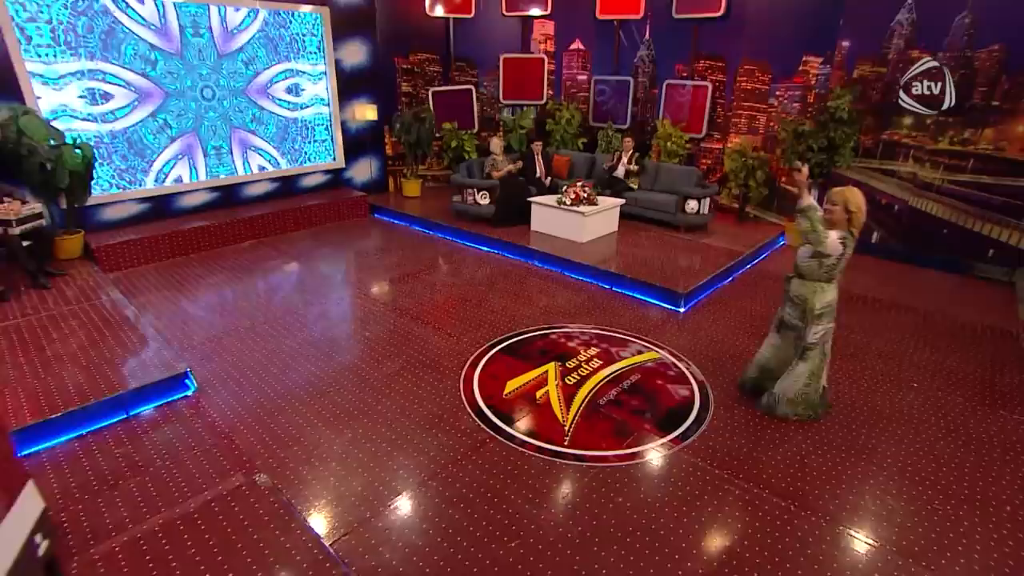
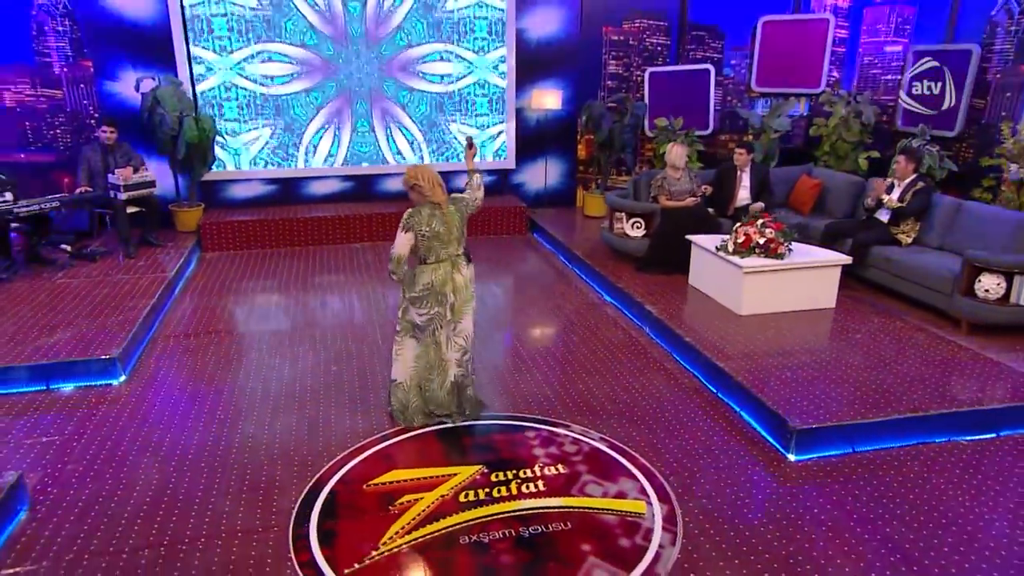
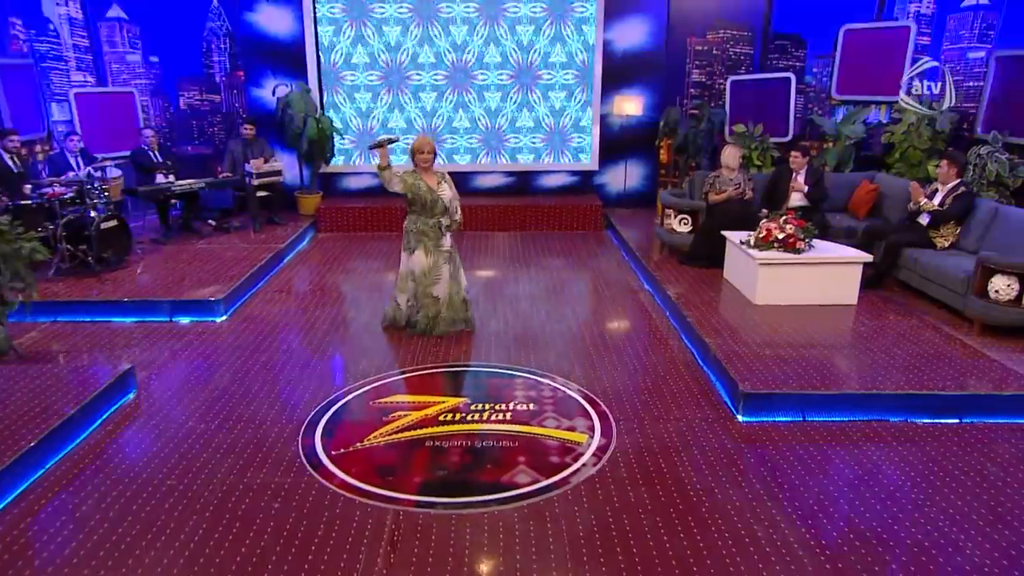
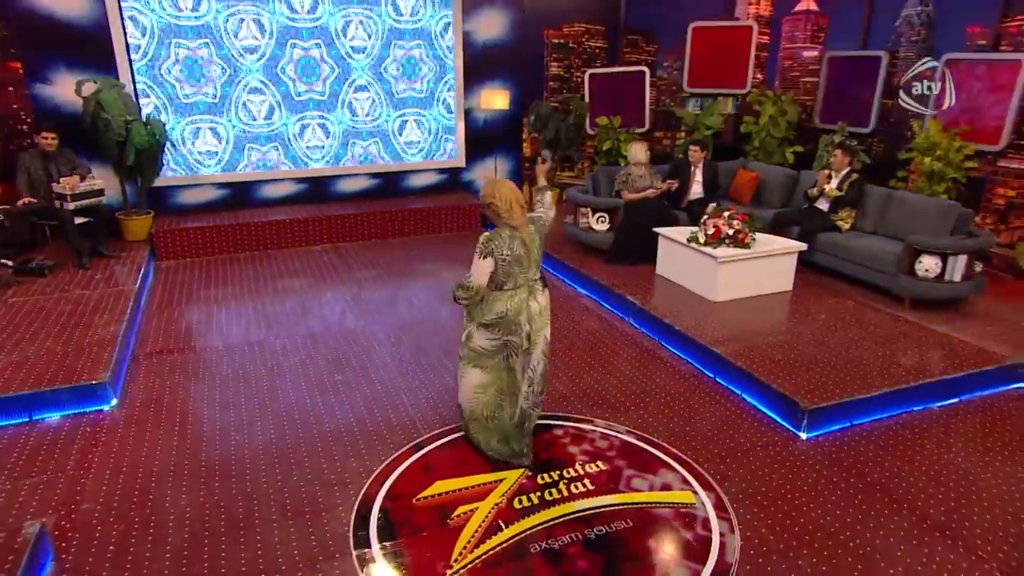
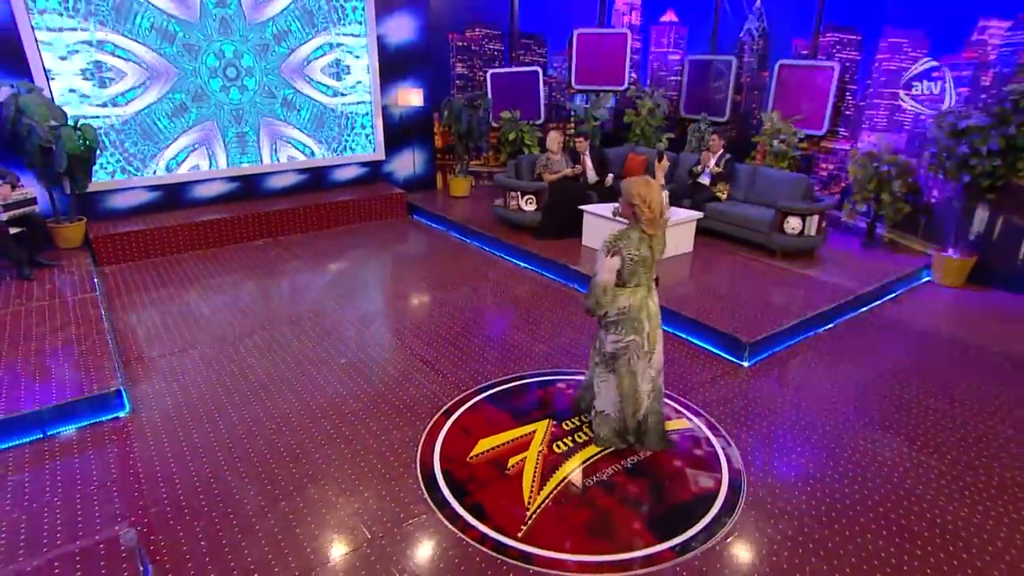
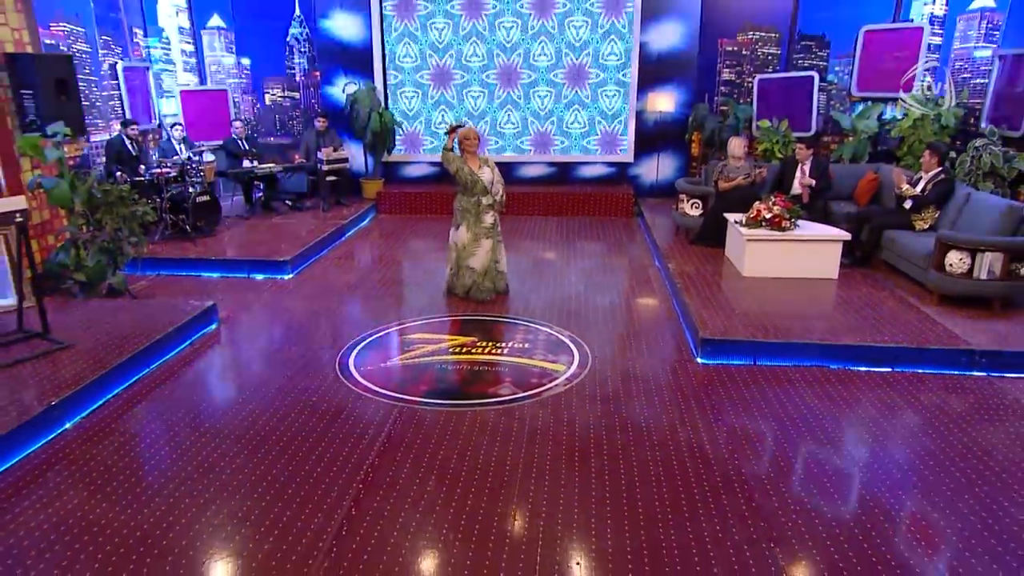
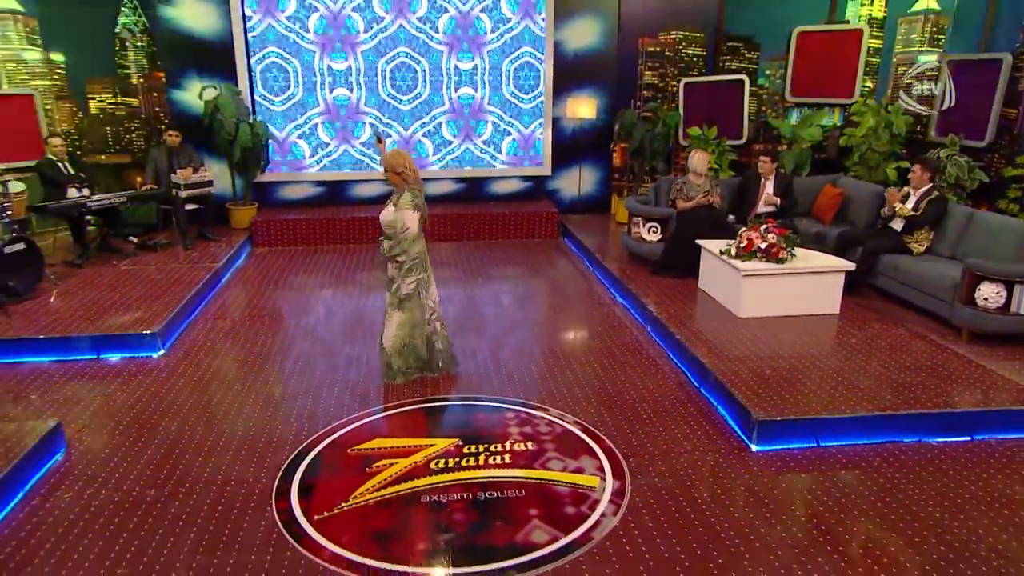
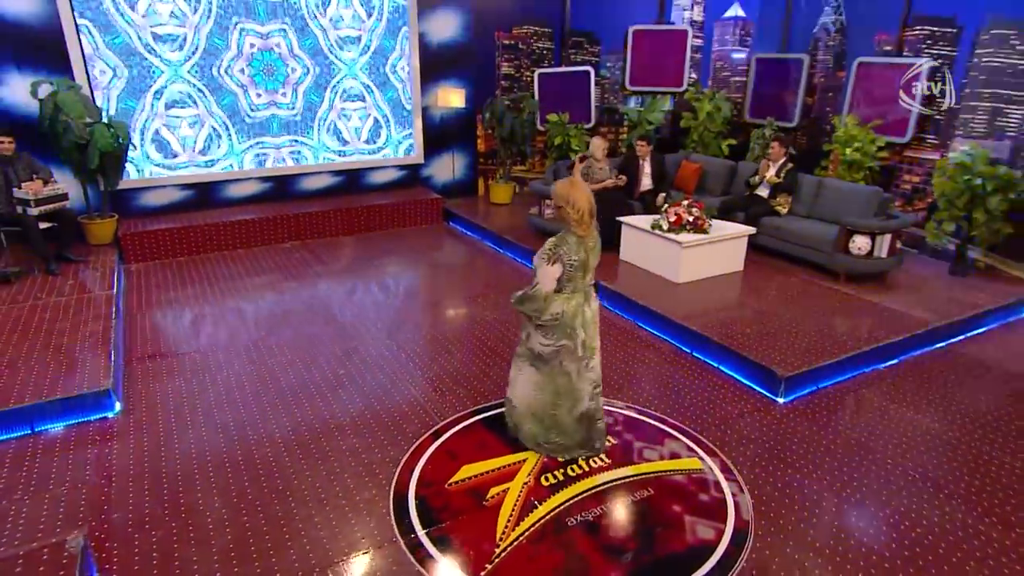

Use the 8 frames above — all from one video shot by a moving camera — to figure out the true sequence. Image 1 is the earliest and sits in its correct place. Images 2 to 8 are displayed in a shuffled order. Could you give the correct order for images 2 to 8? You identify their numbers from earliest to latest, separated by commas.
5, 8, 4, 2, 7, 3, 6
